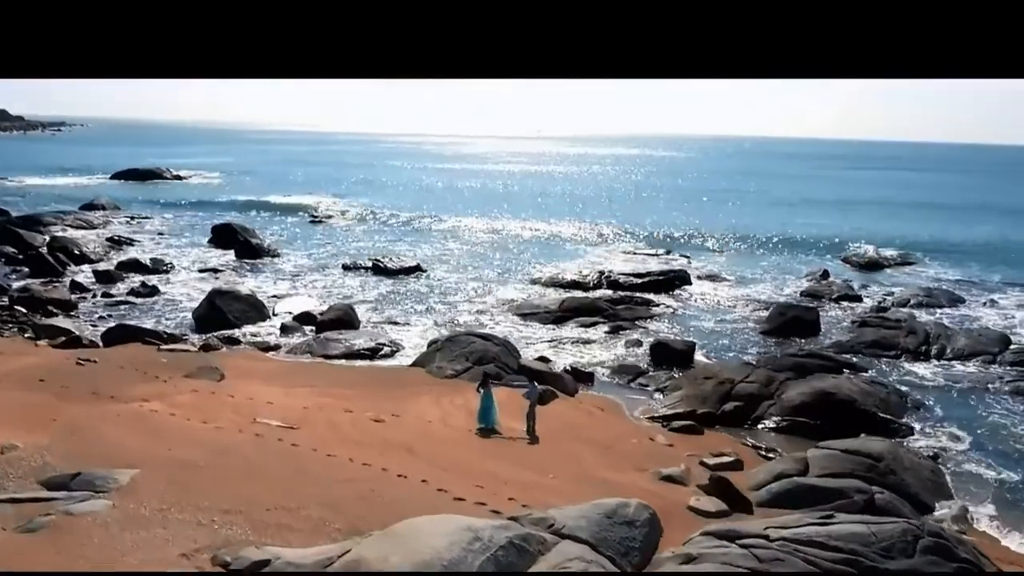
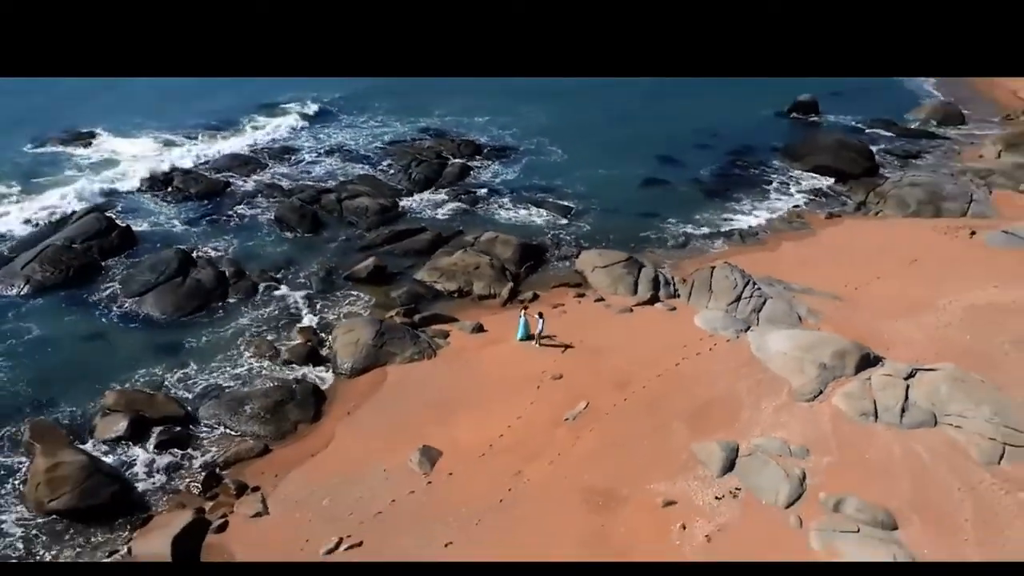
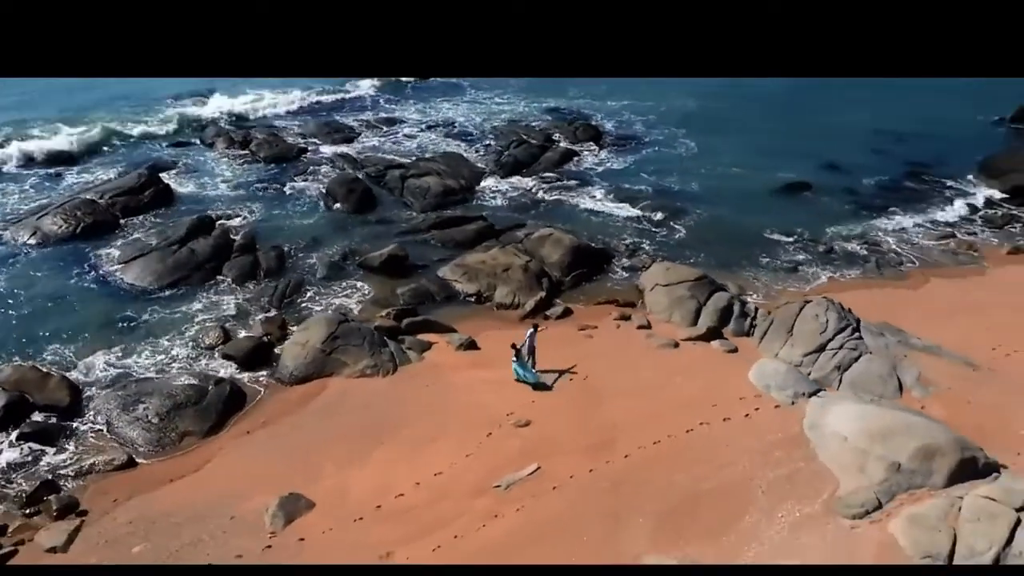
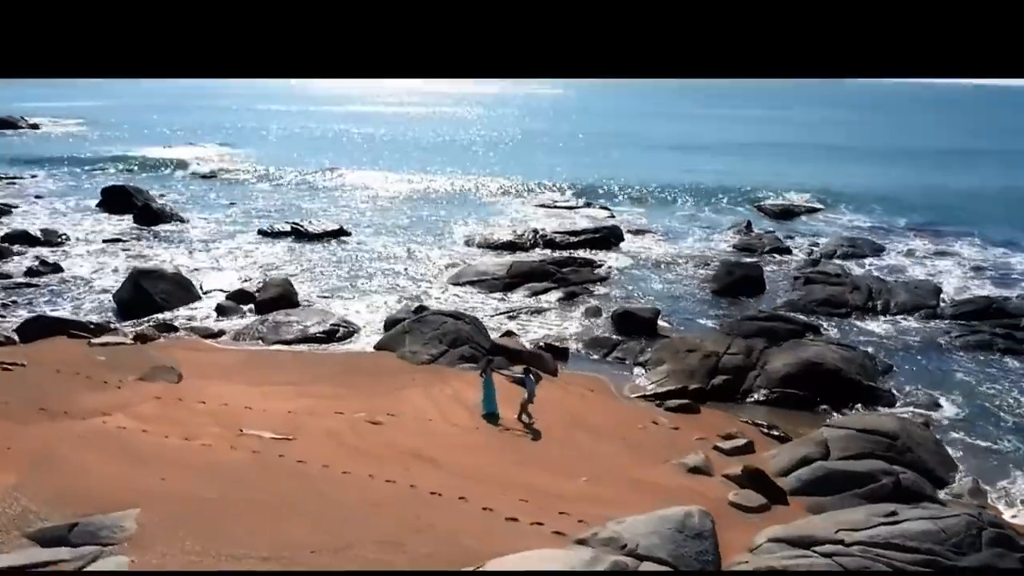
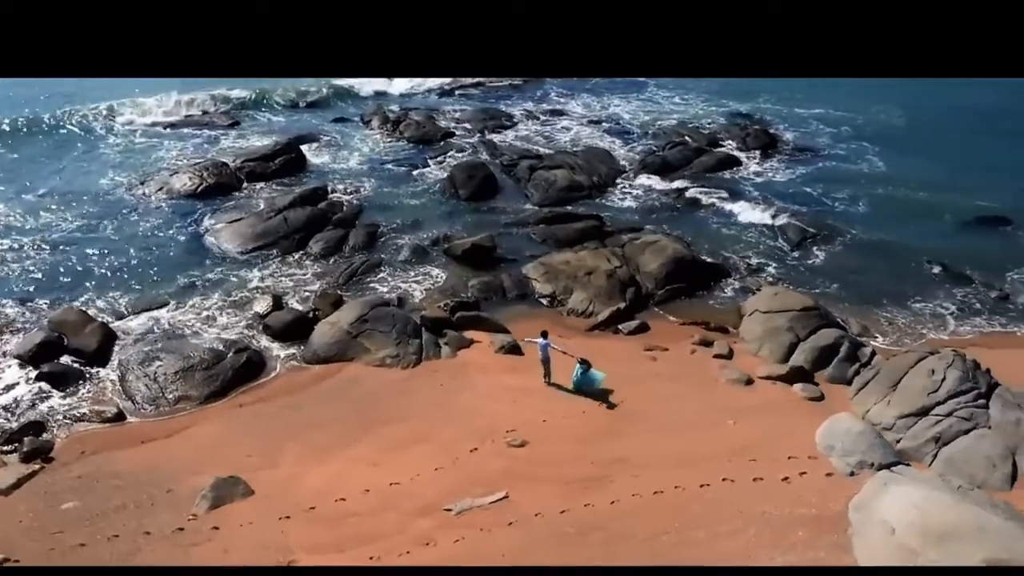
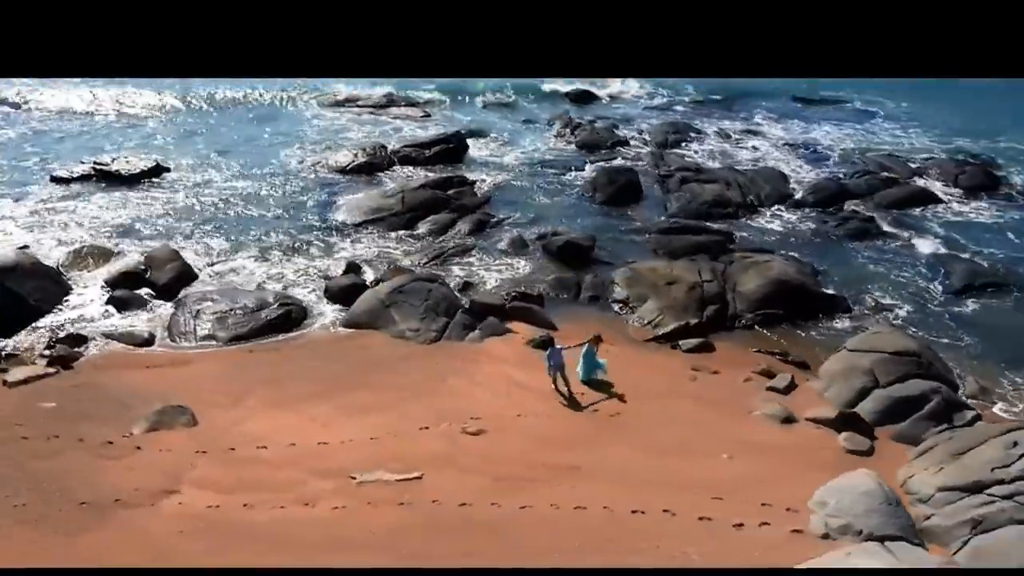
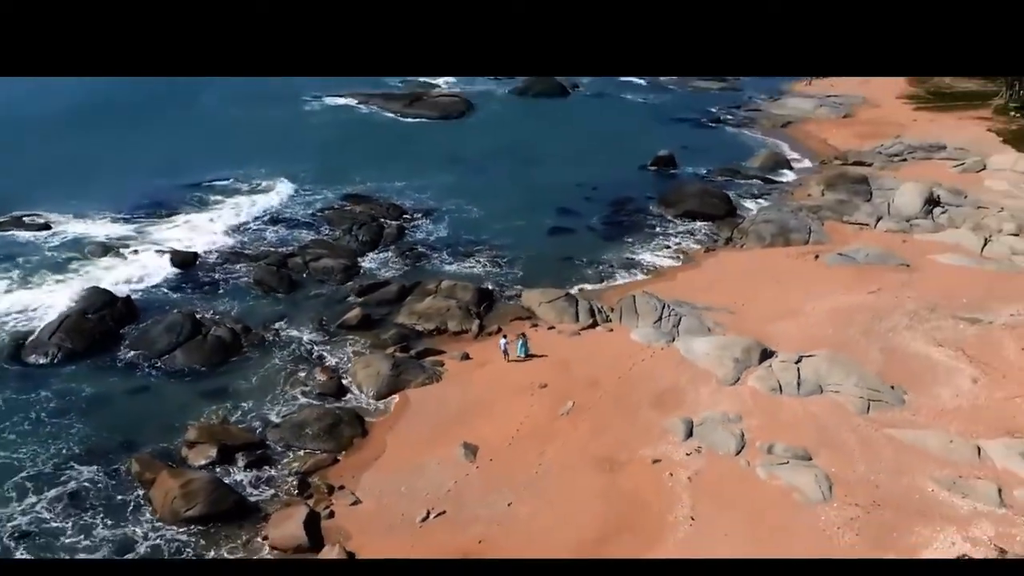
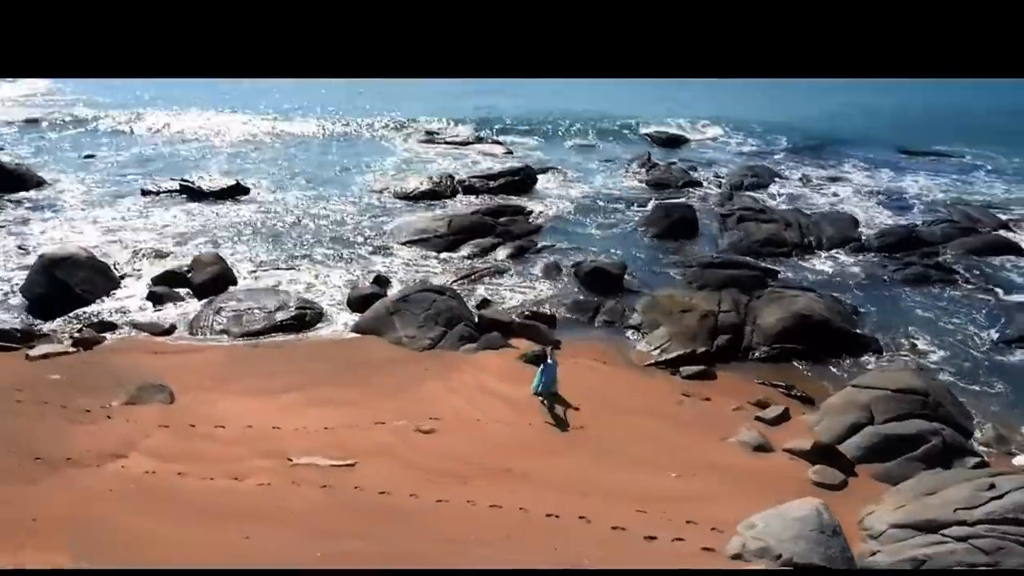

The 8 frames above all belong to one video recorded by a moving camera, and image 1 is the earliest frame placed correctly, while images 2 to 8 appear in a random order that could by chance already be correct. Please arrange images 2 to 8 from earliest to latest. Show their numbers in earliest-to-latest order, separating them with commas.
4, 8, 6, 5, 3, 2, 7
